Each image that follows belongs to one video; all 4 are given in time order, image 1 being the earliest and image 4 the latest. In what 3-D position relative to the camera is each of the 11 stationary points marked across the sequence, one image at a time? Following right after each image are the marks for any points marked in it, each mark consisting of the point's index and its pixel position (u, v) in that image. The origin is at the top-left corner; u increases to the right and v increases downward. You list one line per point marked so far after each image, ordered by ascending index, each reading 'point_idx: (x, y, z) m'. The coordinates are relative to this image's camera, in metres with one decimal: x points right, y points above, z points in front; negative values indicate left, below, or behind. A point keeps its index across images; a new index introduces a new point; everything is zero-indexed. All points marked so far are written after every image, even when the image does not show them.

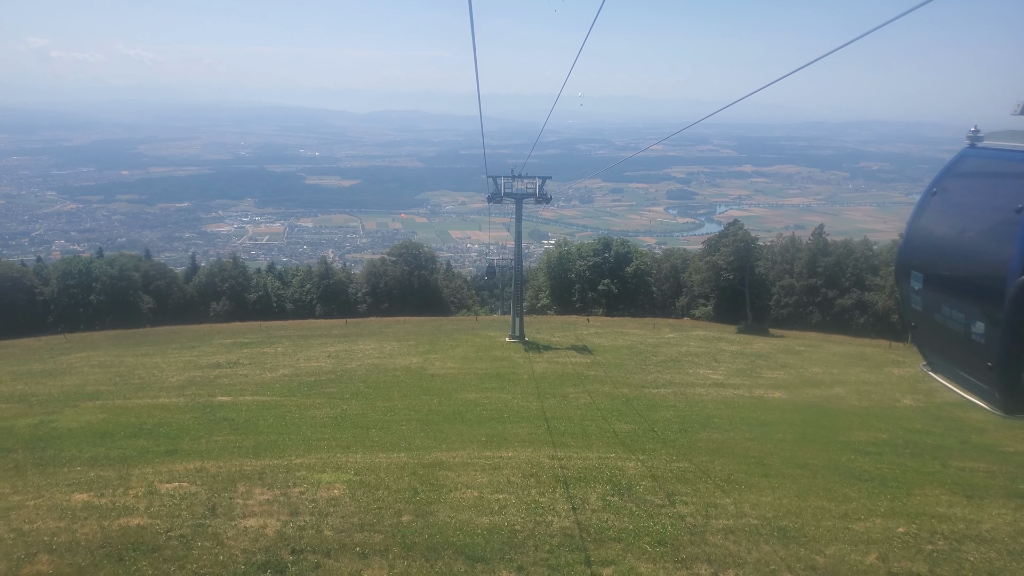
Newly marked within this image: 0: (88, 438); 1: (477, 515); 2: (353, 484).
0: (-9.5, -3.3, +13.5) m
1: (-0.5, -3.4, +9.0) m
2: (-2.6, -3.2, +10.1) m
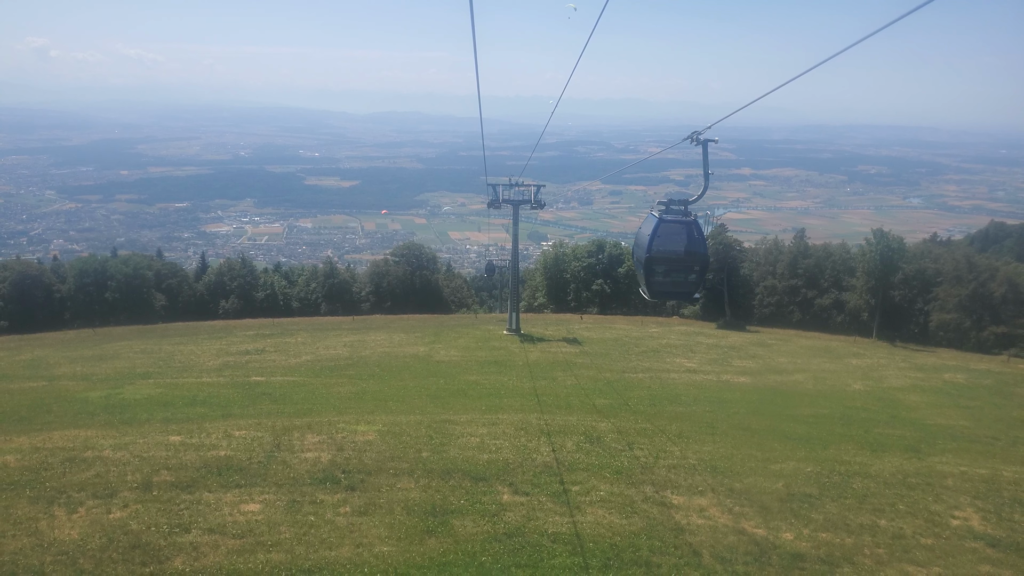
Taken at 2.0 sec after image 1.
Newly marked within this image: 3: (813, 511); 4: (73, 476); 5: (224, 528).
0: (-9.6, -3.1, +16.3) m
1: (-0.6, -3.2, +11.8) m
2: (-2.7, -3.1, +12.9) m
3: (+5.3, -3.9, +10.7) m
4: (-7.1, -3.0, +9.9) m
5: (-4.0, -3.4, +8.5) m
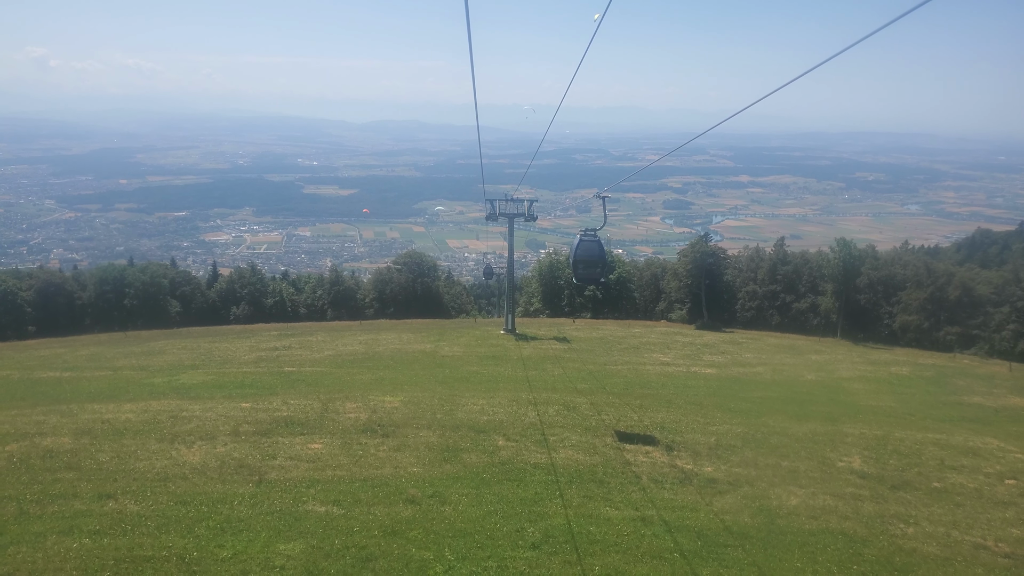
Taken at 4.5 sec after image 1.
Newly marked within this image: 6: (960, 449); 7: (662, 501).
0: (-9.8, -3.2, +19.7) m
1: (-0.8, -3.2, +15.2) m
2: (-2.9, -3.1, +16.4) m
3: (+5.1, -3.8, +14.2) m
4: (-7.3, -3.0, +13.4) m
5: (-4.2, -3.3, +12.0) m
6: (+11.7, -4.2, +15.9) m
7: (+2.8, -3.9, +11.2) m
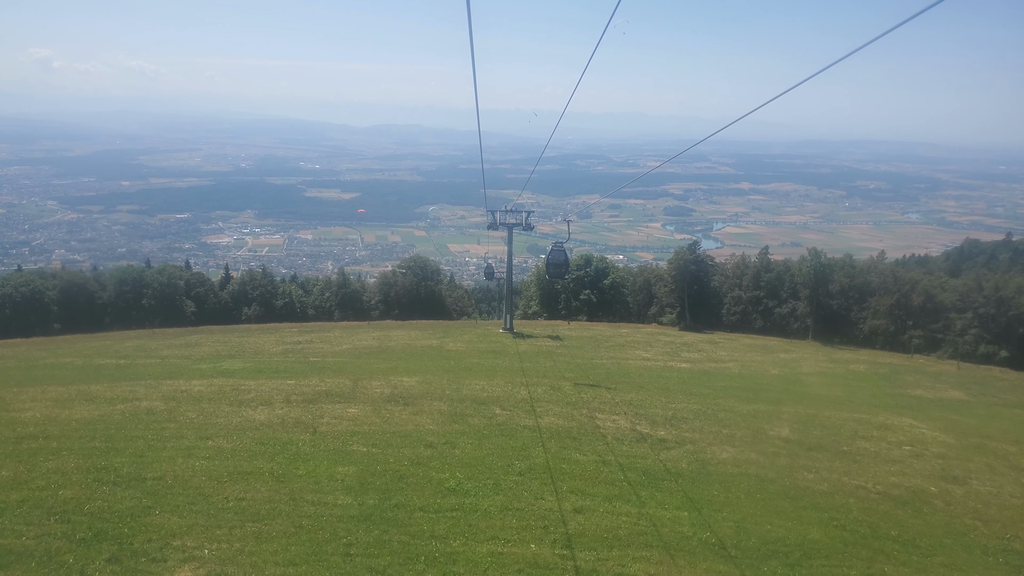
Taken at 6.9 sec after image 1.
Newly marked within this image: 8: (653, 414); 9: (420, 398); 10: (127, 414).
0: (-9.9, -3.2, +23.2) m
1: (-0.9, -3.2, +18.7) m
2: (-3.0, -3.1, +19.8) m
3: (+5.0, -3.9, +17.6) m
4: (-7.4, -3.0, +16.8) m
5: (-4.3, -3.3, +15.4) m
6: (+11.6, -4.3, +19.3) m
7: (+2.6, -3.9, +14.7) m
8: (+4.2, -3.8, +18.1) m
9: (-2.6, -3.2, +17.6) m
10: (-9.2, -3.0, +14.5) m
